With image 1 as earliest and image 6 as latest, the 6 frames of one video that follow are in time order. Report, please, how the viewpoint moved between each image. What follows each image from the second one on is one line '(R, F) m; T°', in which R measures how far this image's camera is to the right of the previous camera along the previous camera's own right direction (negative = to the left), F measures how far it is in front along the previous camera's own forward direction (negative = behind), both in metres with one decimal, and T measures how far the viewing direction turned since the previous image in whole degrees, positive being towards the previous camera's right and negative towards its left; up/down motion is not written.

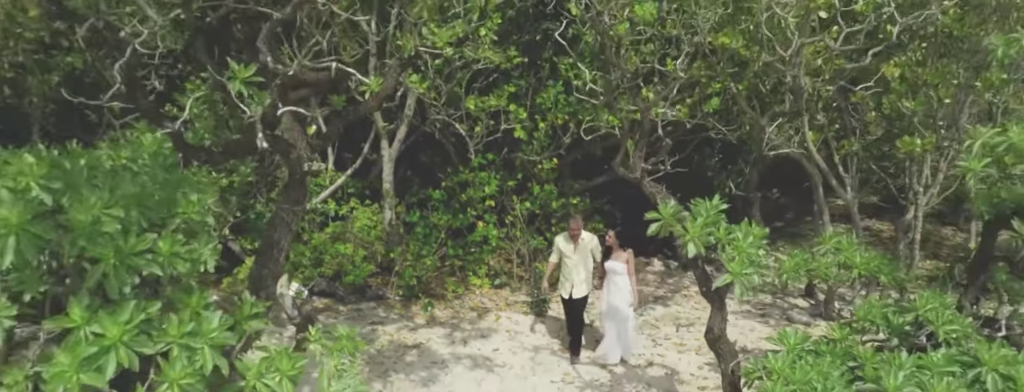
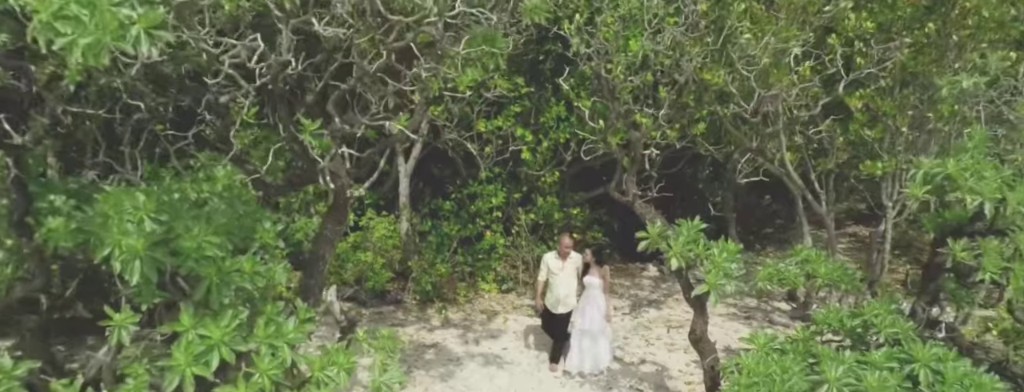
(-0.1, -0.6) m; 0°
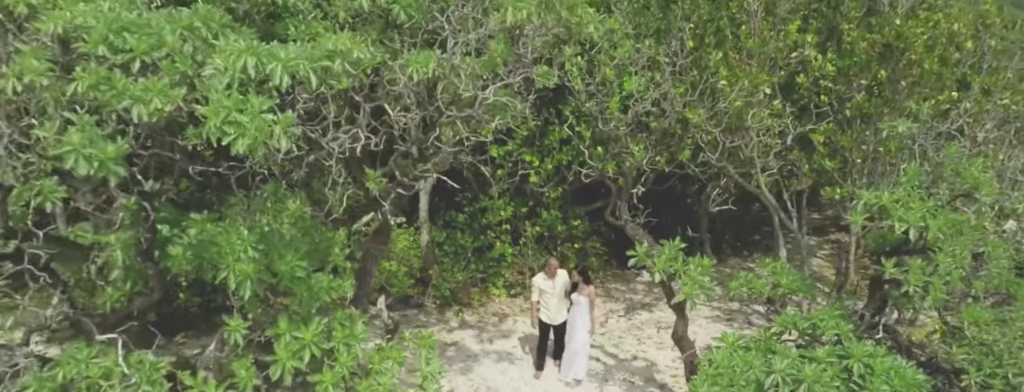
(-0.1, -0.8) m; 0°
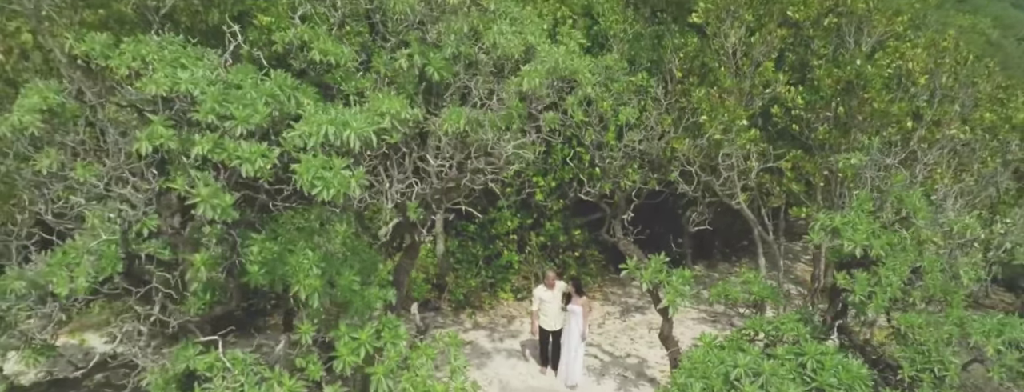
(-0.1, -0.9) m; 0°
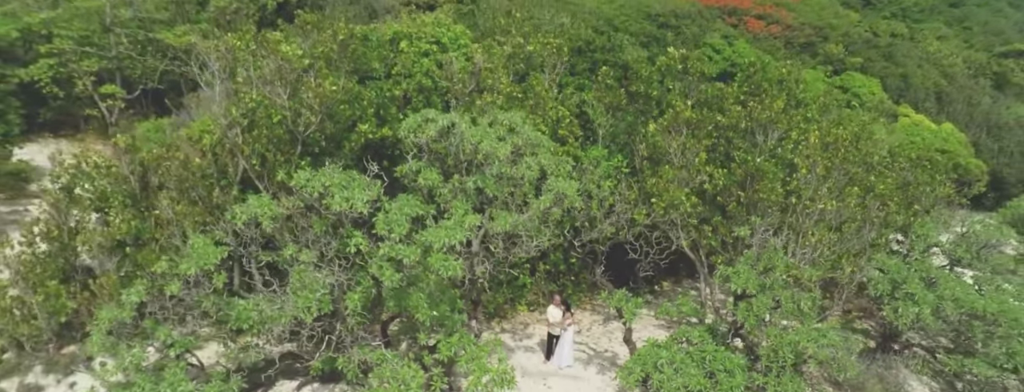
(-0.3, -3.5) m; 0°
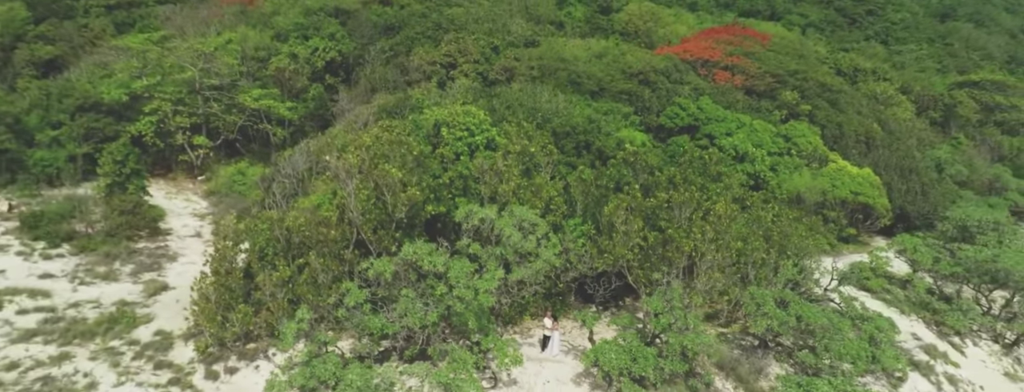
(-0.1, -6.6) m; -1°
